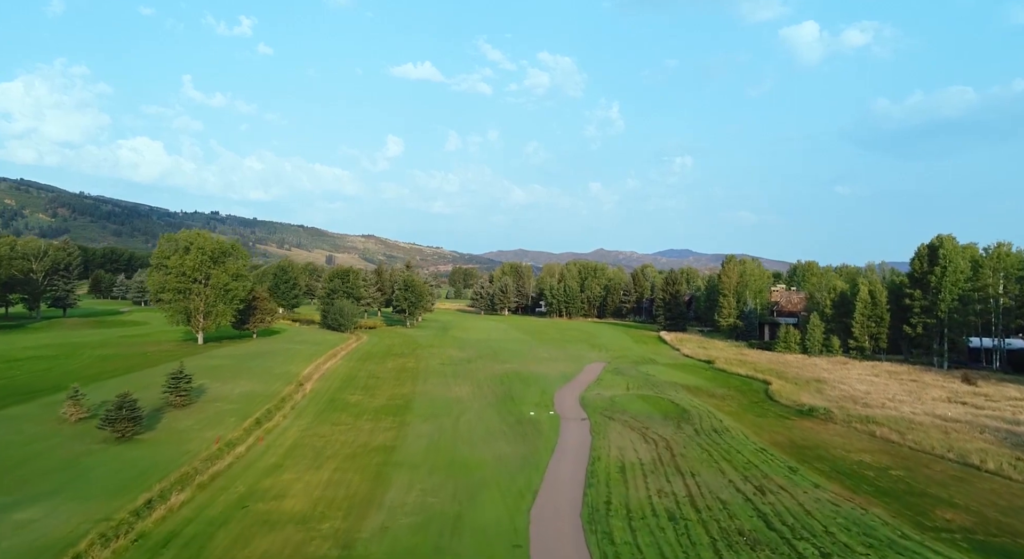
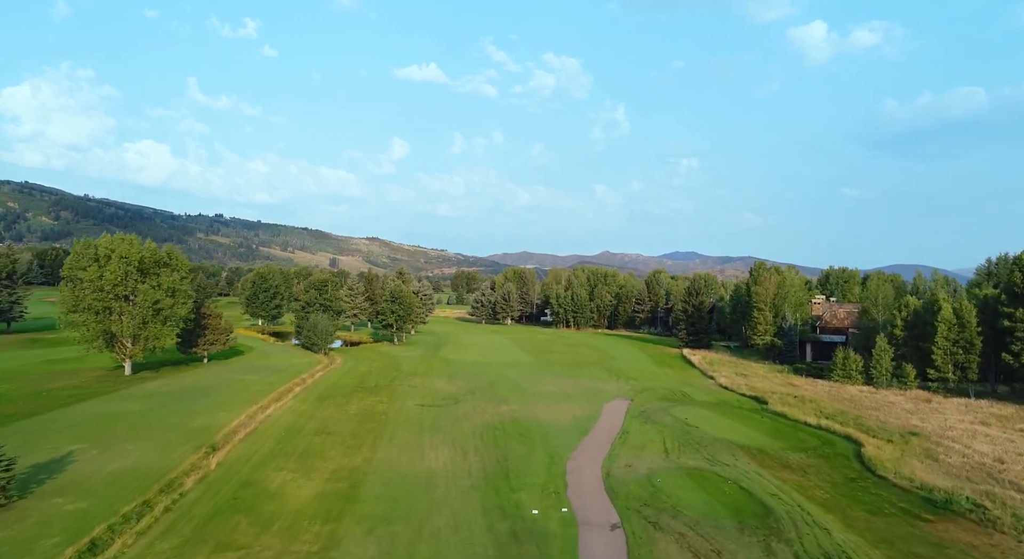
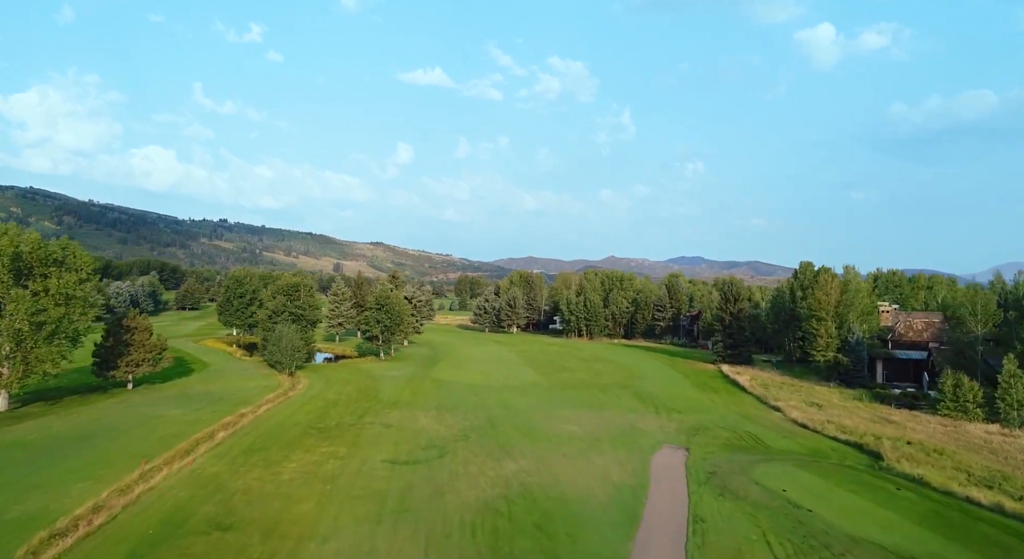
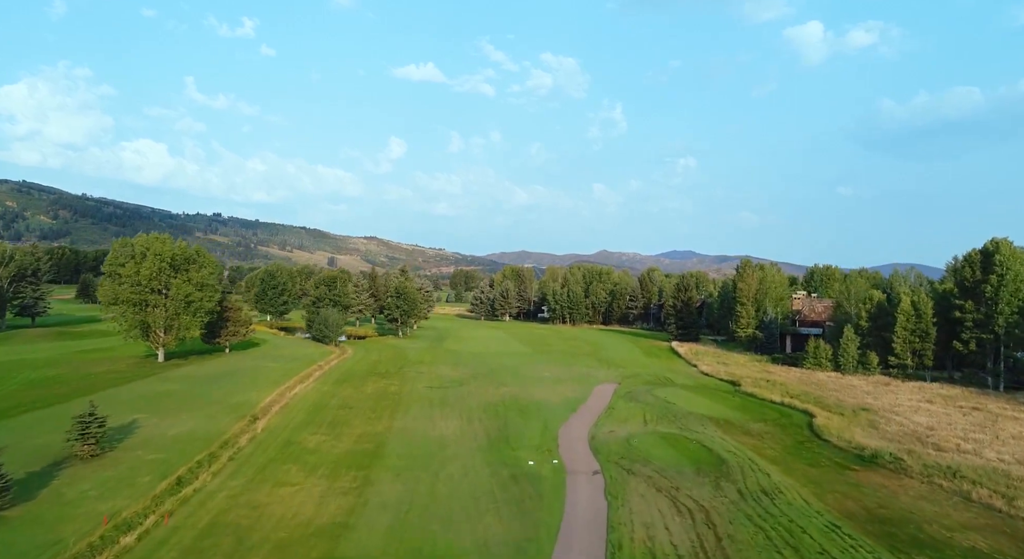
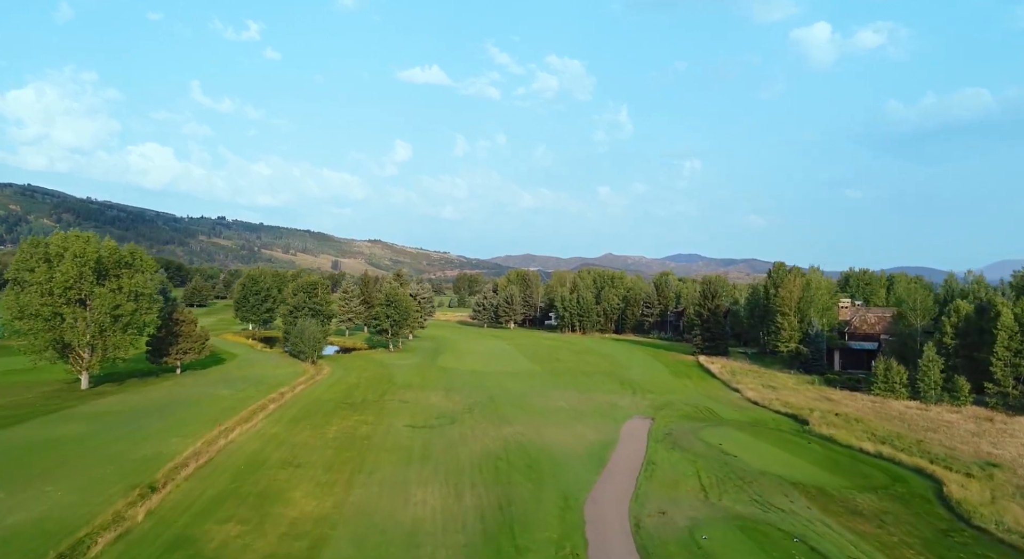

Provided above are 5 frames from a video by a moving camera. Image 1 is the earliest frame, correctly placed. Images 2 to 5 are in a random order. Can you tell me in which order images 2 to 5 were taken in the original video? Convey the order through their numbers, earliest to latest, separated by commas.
4, 2, 5, 3
